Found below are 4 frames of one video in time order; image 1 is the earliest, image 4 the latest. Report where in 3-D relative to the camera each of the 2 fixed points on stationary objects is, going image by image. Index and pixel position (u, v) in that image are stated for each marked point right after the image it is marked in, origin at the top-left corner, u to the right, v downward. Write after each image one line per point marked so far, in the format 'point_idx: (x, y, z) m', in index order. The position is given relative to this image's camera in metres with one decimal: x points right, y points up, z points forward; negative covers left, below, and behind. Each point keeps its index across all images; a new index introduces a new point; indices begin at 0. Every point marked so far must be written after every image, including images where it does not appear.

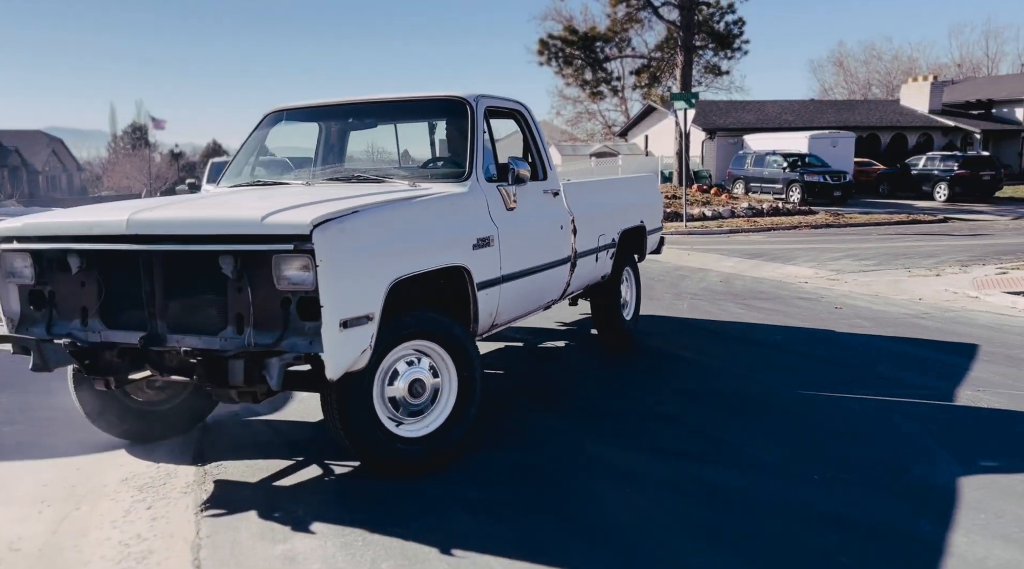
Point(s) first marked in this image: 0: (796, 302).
0: (+3.5, -0.2, +10.6) m
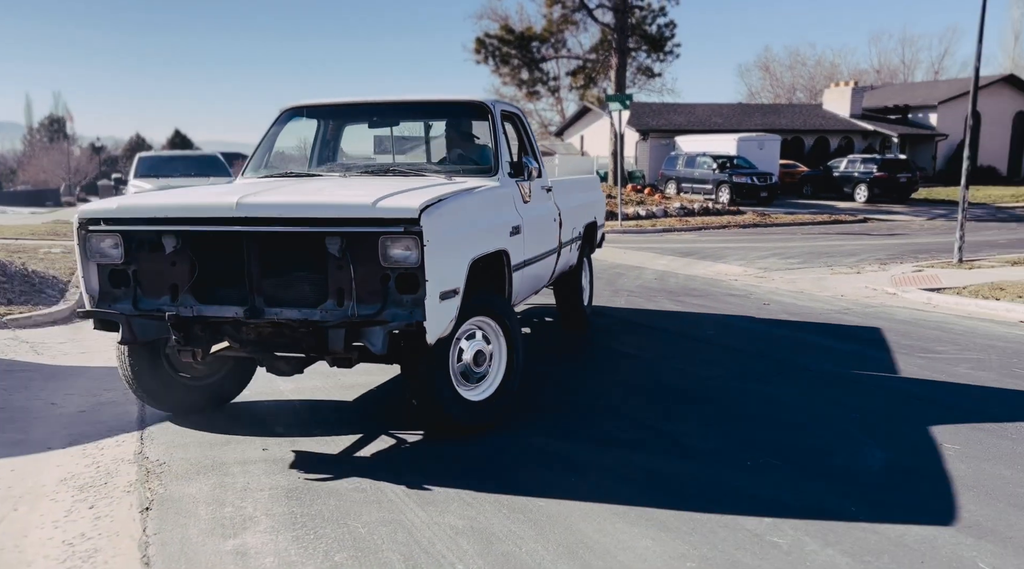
0: (+2.7, -0.2, +10.9) m
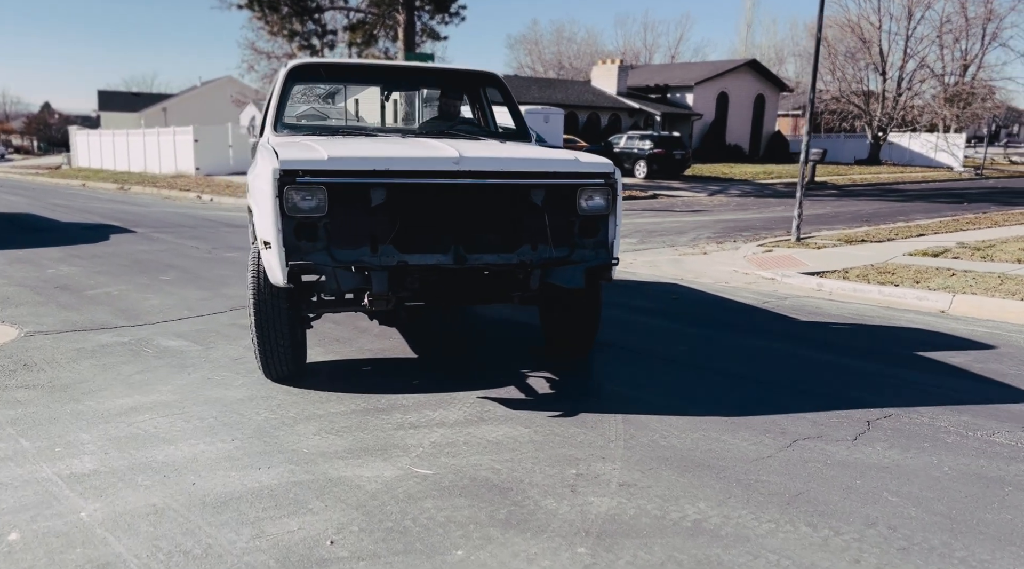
0: (+1.2, -0.1, +9.1) m
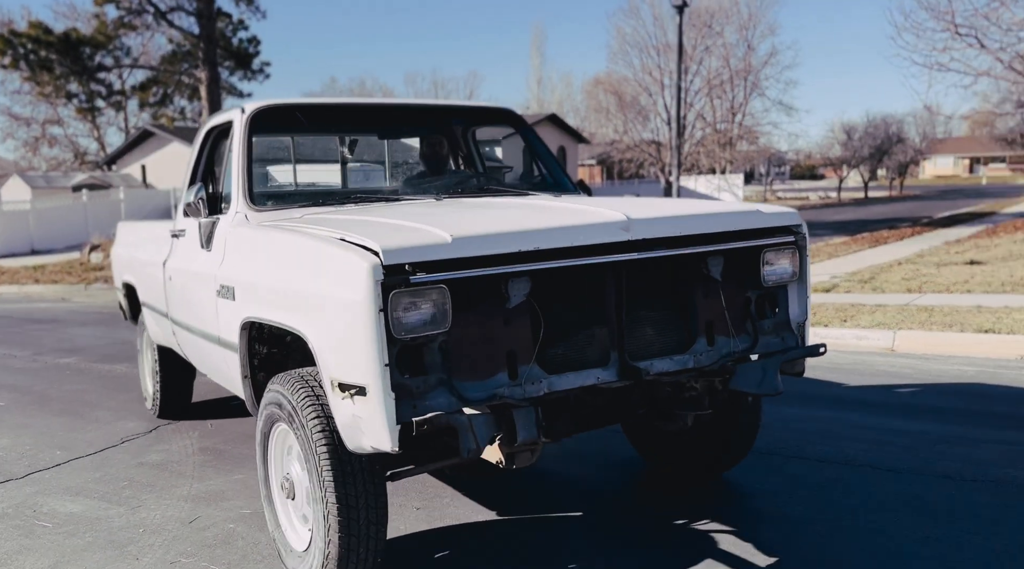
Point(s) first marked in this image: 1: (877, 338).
0: (+0.7, -0.8, +8.0) m
1: (+3.9, -0.6, +9.2) m
